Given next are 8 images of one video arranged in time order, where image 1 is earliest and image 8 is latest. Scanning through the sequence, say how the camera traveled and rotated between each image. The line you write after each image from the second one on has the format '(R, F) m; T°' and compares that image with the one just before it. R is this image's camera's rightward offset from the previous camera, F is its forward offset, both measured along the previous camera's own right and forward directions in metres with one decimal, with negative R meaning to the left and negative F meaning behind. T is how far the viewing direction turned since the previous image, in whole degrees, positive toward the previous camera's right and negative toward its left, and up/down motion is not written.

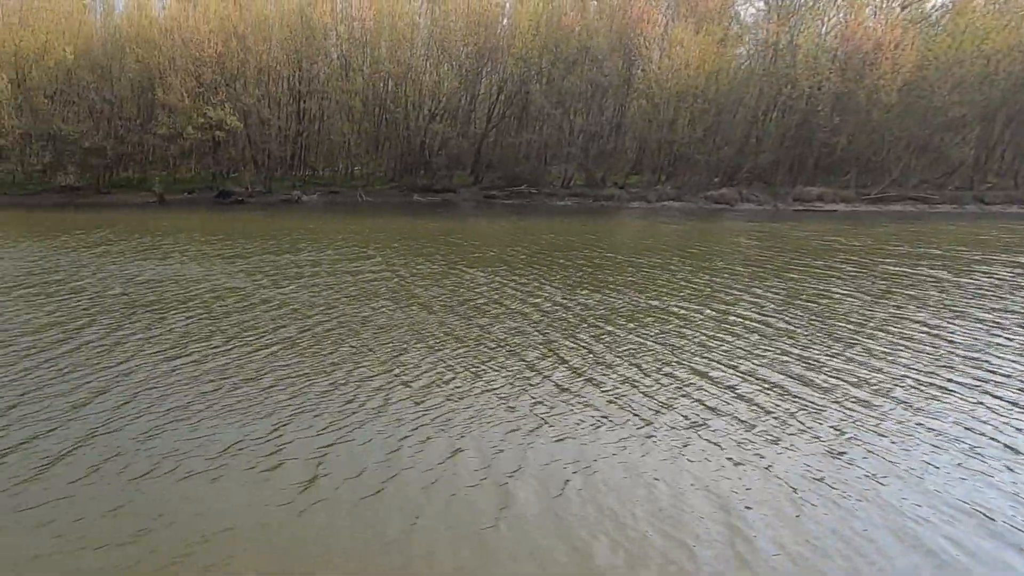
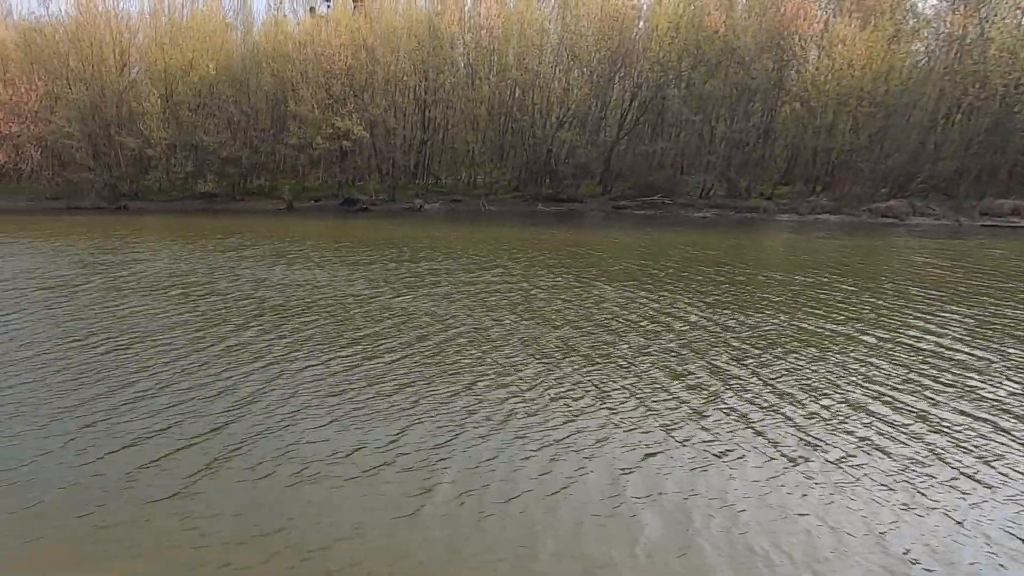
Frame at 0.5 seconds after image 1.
(-0.9, +0.9) m; -8°
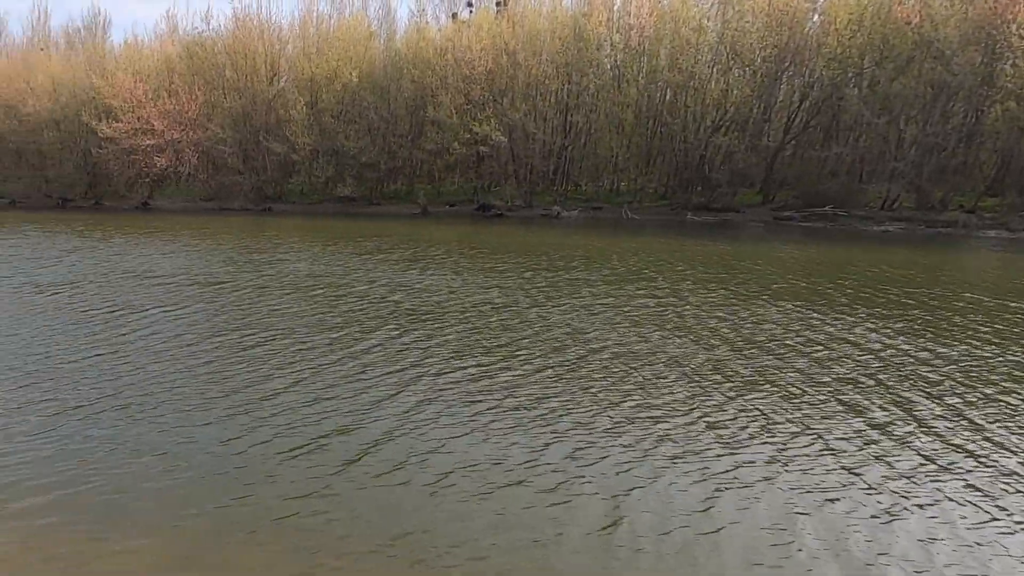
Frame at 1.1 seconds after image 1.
(-1.1, +0.9) m; -9°
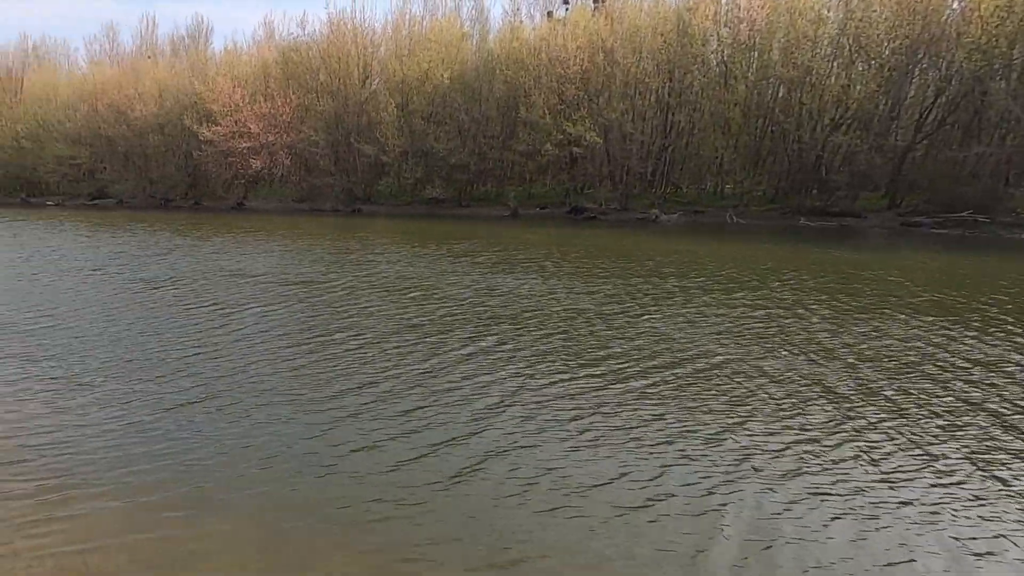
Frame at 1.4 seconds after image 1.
(-0.8, +0.6) m; -6°
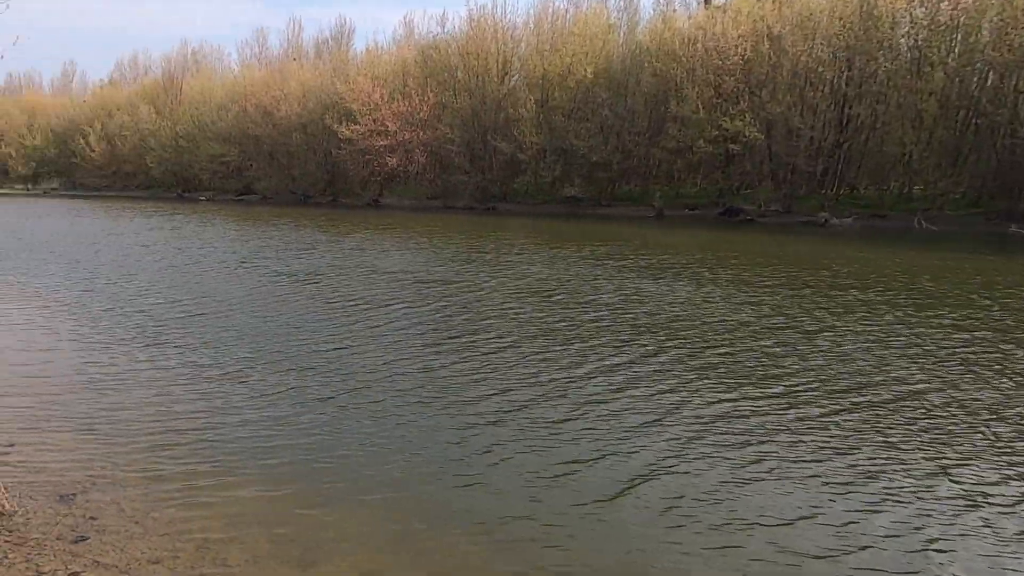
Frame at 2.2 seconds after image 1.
(-1.3, +0.9) m; -9°
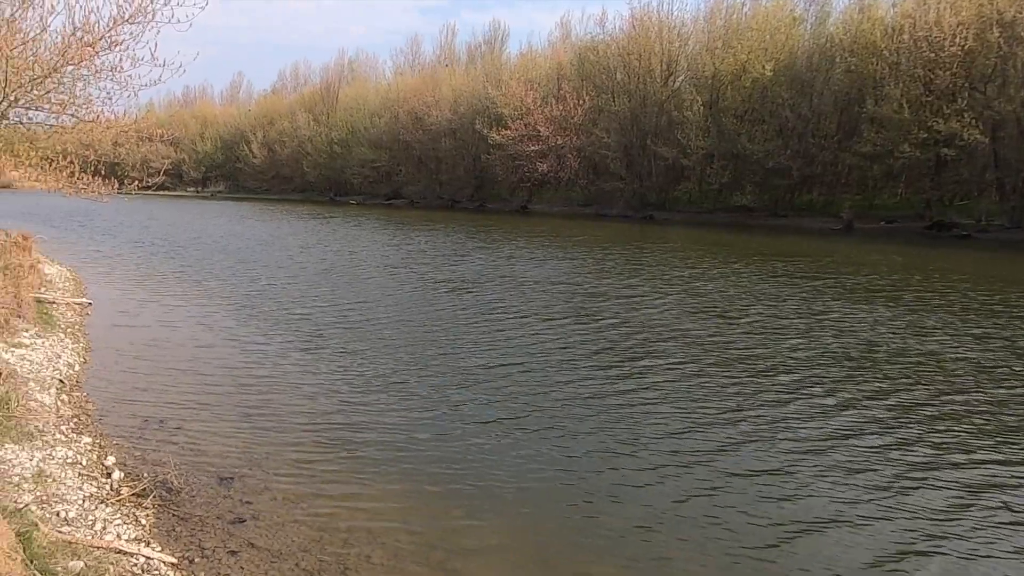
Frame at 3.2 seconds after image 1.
(-1.5, +1.0) m; -10°
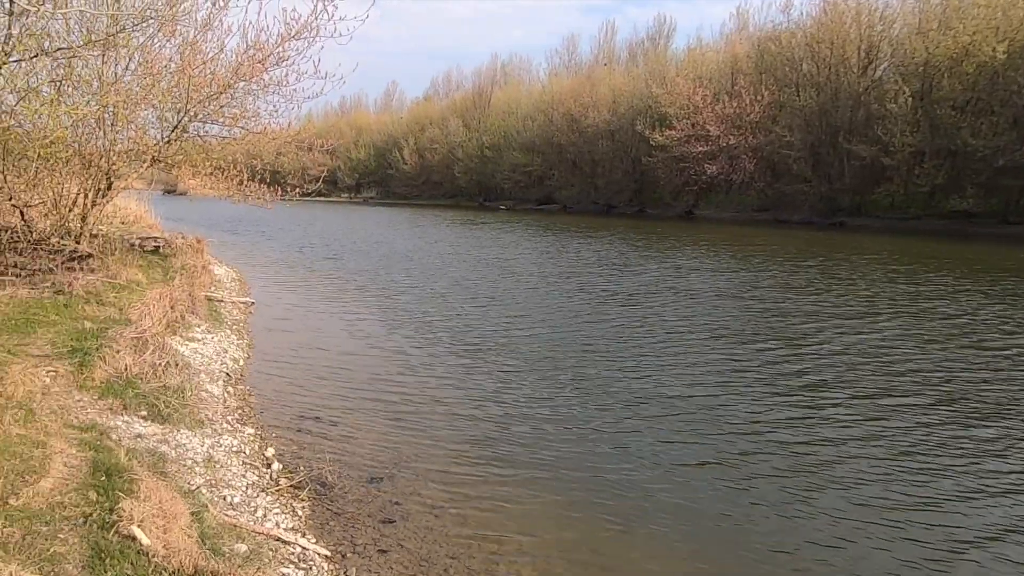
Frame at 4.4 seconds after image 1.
(-1.7, +1.1) m; -10°
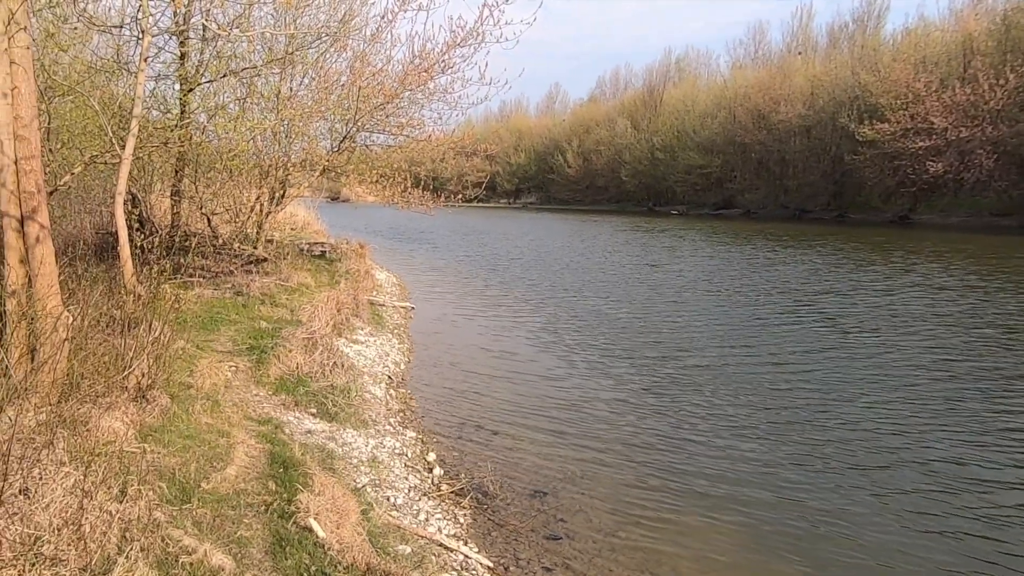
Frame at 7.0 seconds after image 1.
(-1.8, +1.4) m; -11°
